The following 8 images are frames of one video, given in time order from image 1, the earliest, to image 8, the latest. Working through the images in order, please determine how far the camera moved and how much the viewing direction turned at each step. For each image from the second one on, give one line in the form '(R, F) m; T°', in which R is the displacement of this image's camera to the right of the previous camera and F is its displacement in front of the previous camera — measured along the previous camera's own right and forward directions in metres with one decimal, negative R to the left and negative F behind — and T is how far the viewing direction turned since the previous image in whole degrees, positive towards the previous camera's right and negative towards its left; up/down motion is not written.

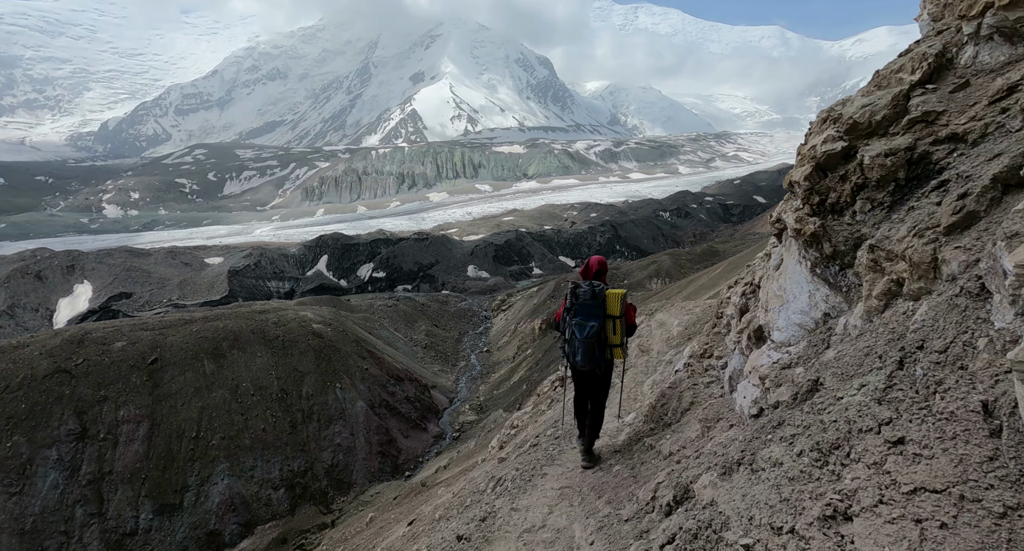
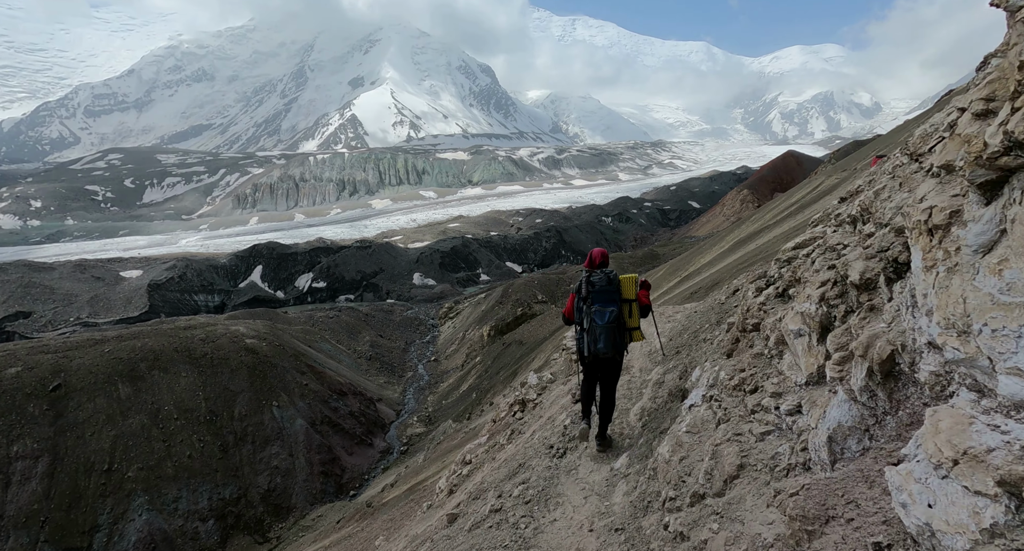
(0.0, +0.6) m; +5°
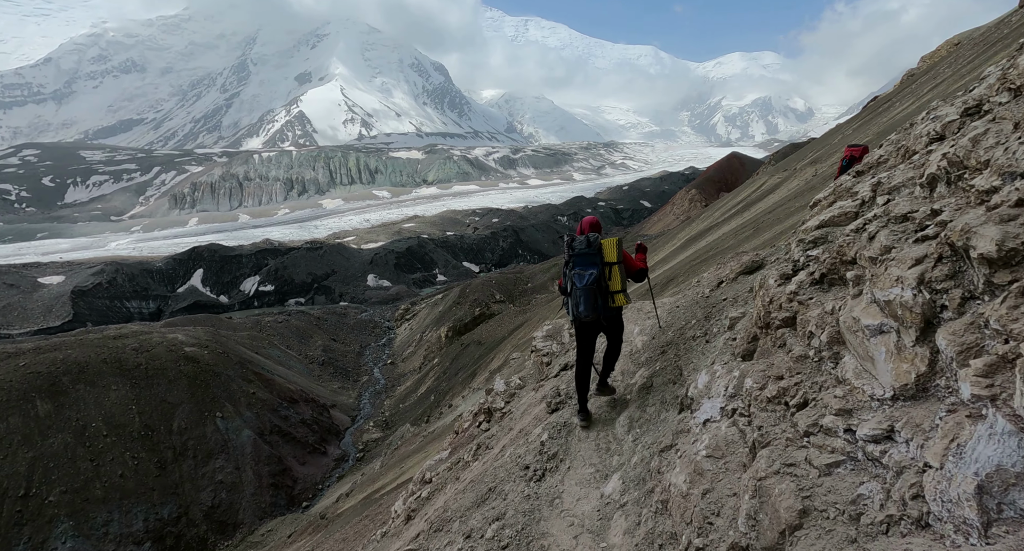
(+0.1, +0.5) m; +4°
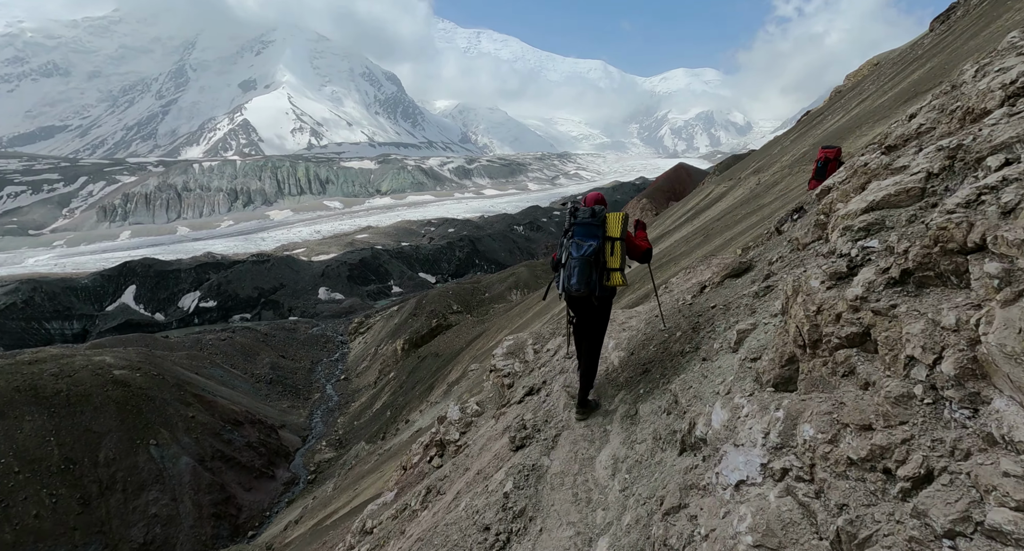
(+0.1, +0.6) m; +4°
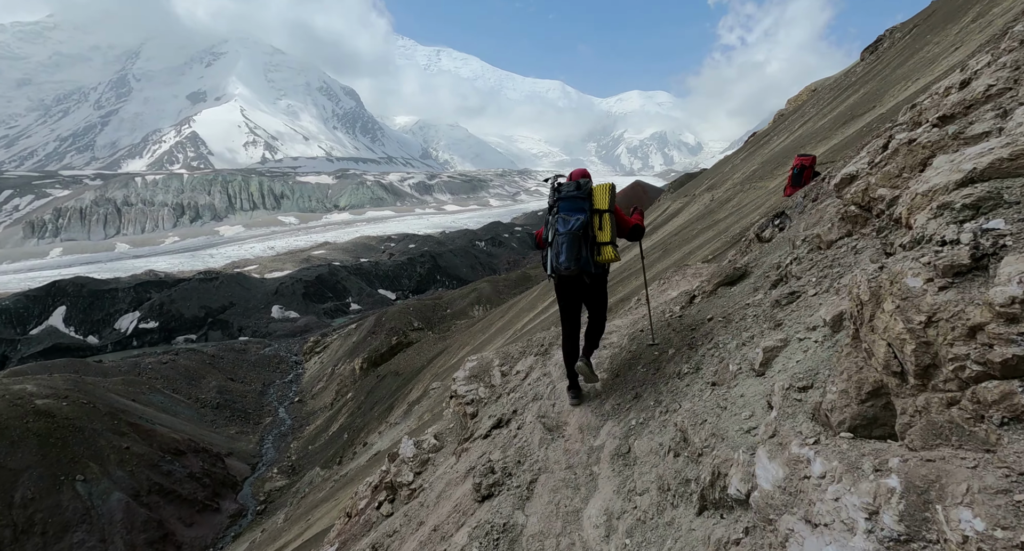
(+0.1, +0.6) m; +4°
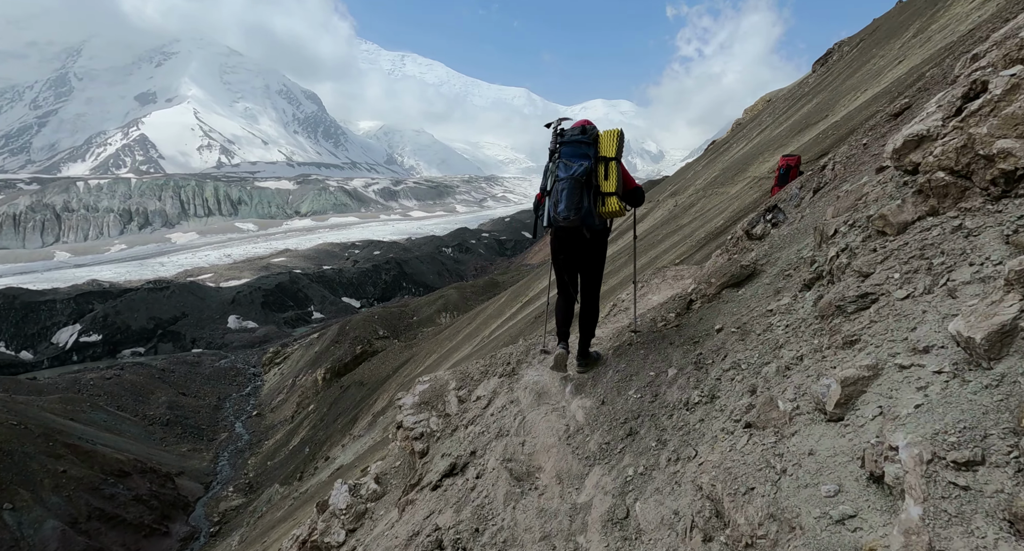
(0.0, +0.7) m; +3°
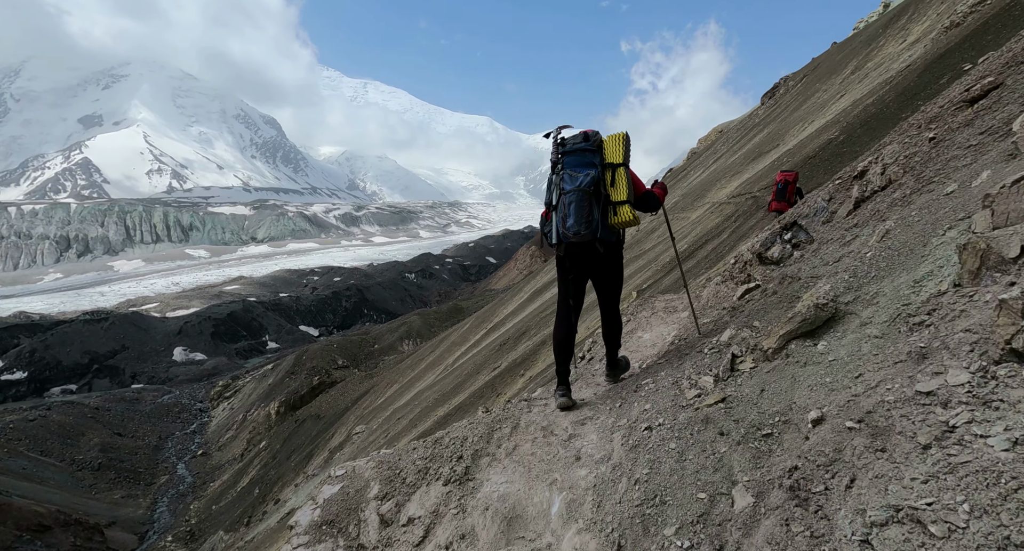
(+0.1, +0.8) m; +4°
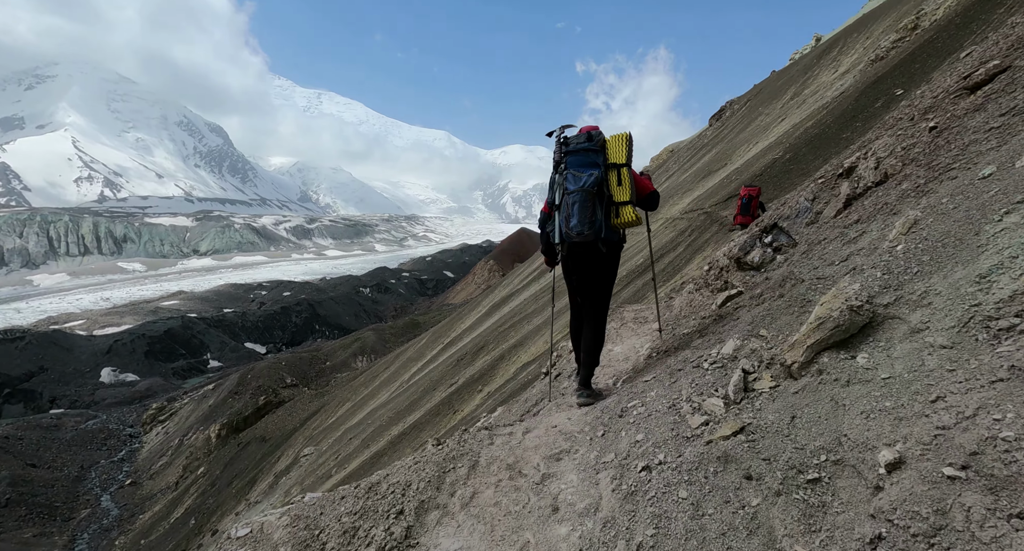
(0.0, +1.1) m; +4°
